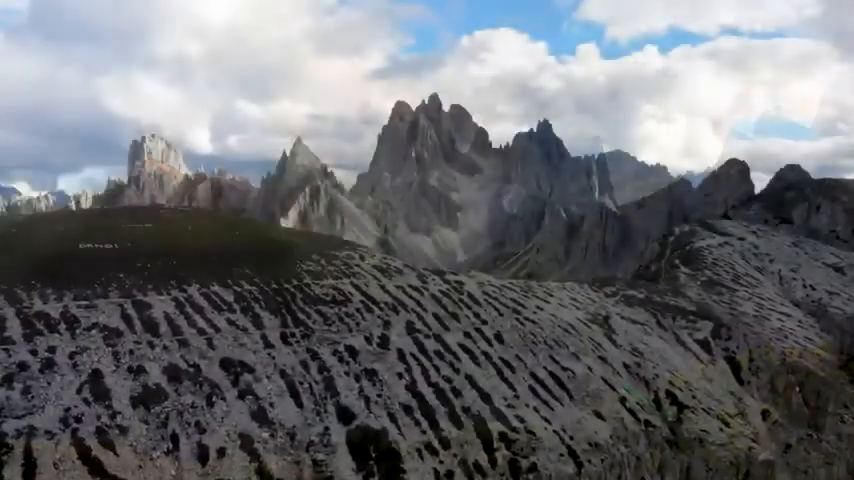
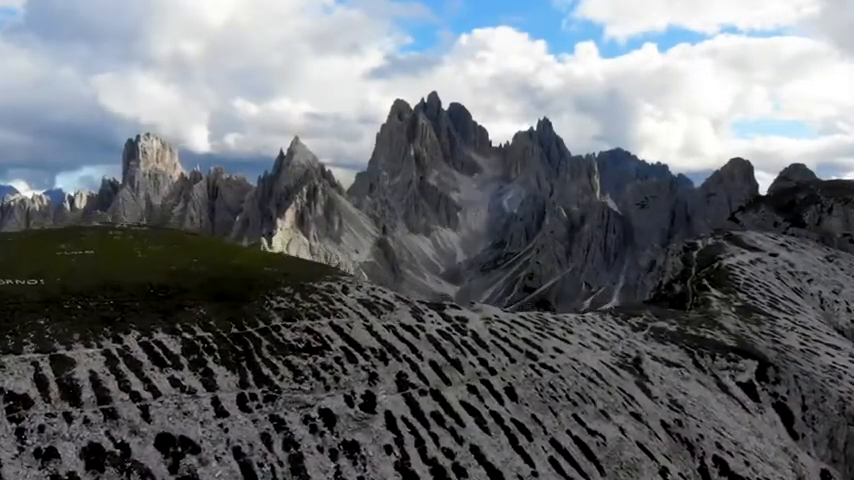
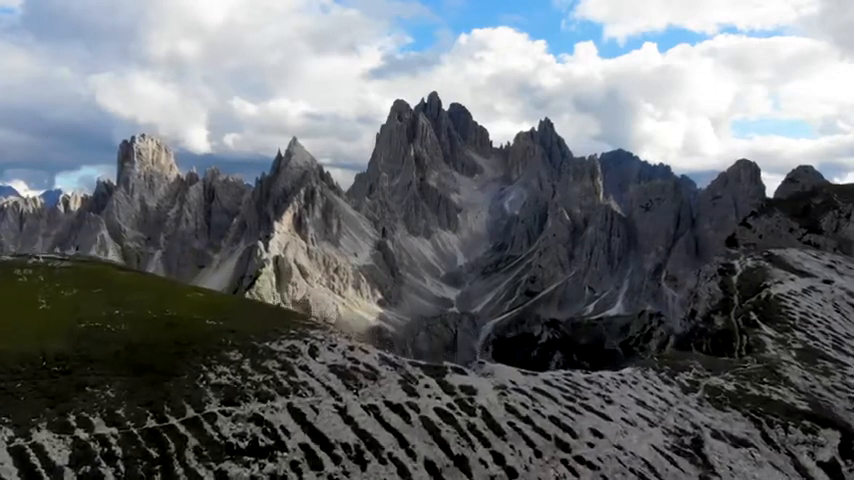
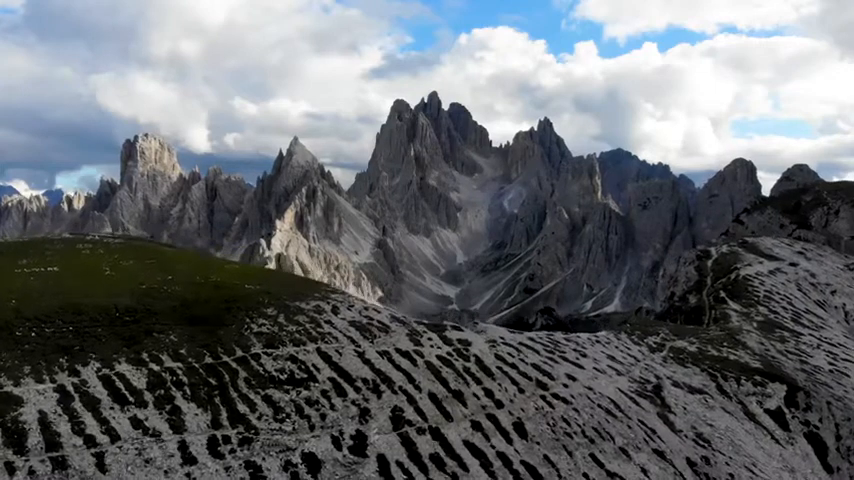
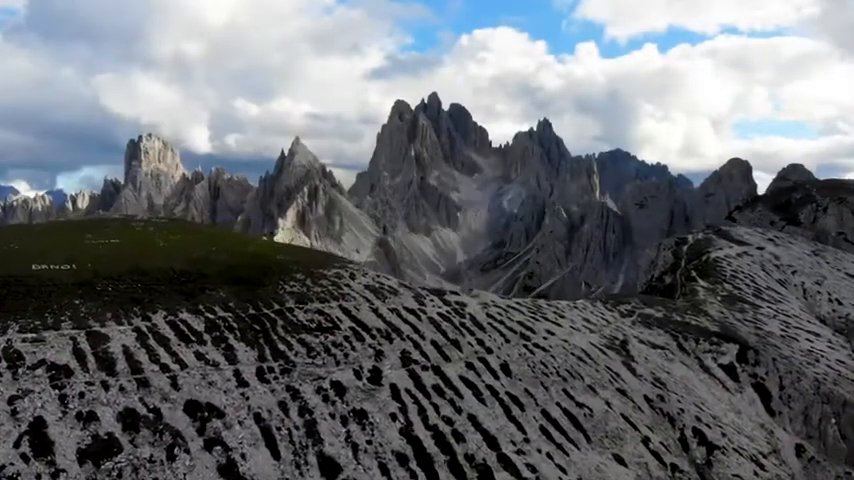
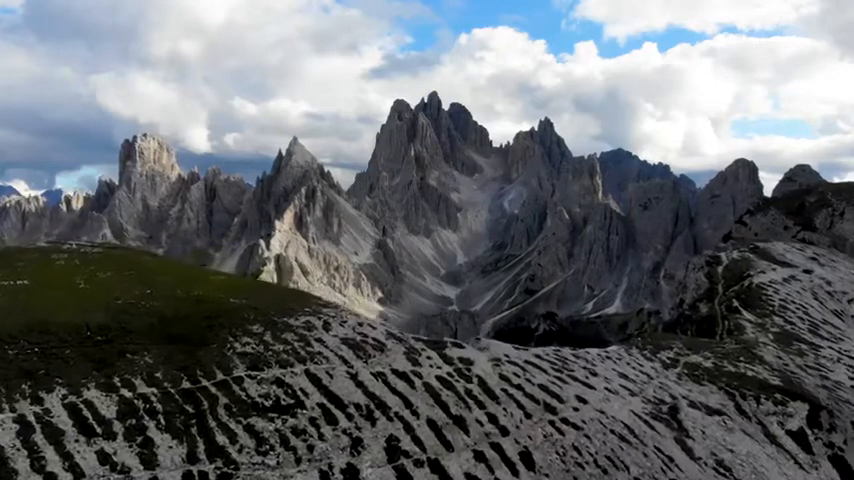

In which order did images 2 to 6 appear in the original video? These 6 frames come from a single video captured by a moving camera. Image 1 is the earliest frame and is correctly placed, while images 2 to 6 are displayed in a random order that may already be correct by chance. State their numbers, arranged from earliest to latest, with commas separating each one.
5, 2, 4, 6, 3
